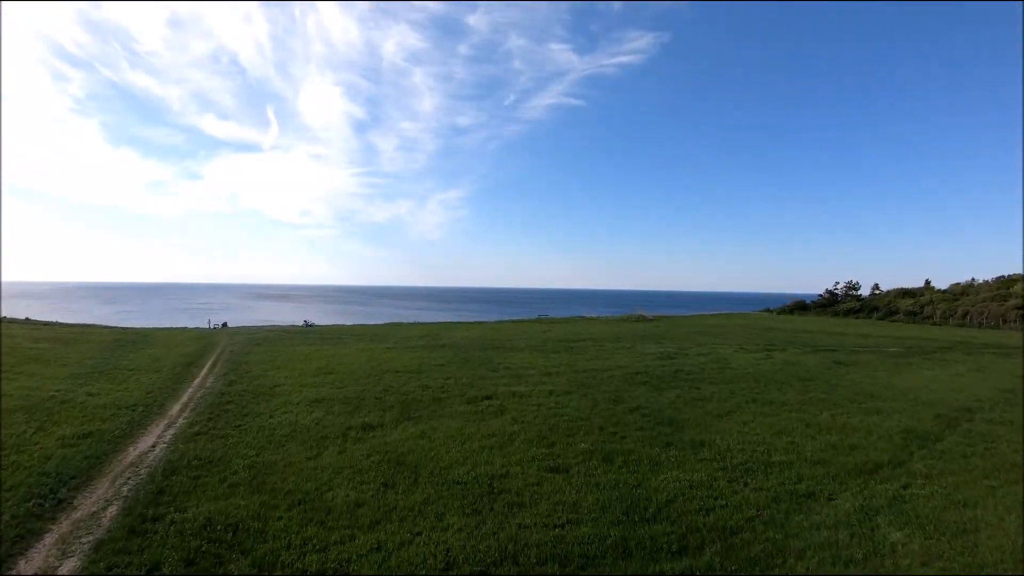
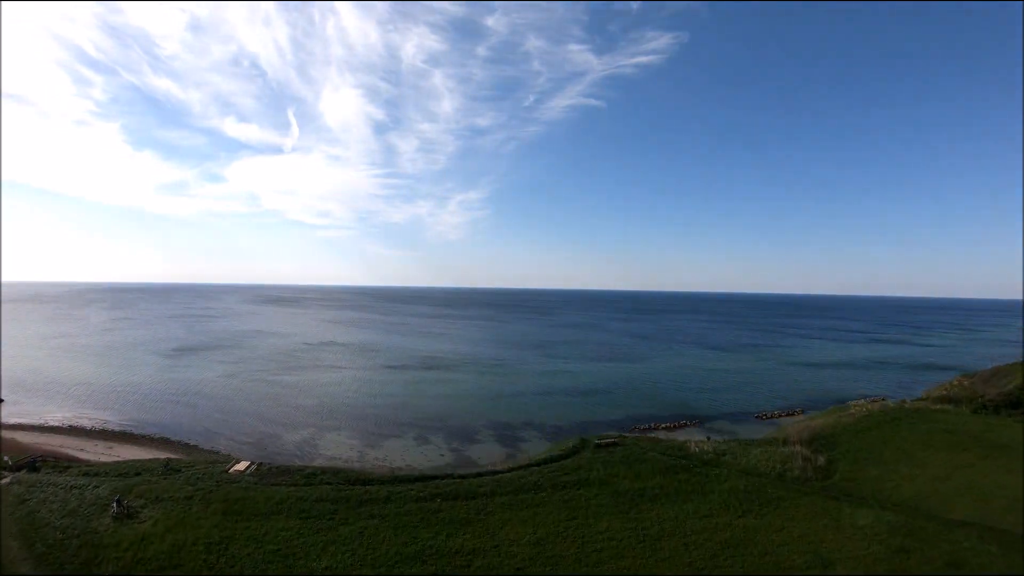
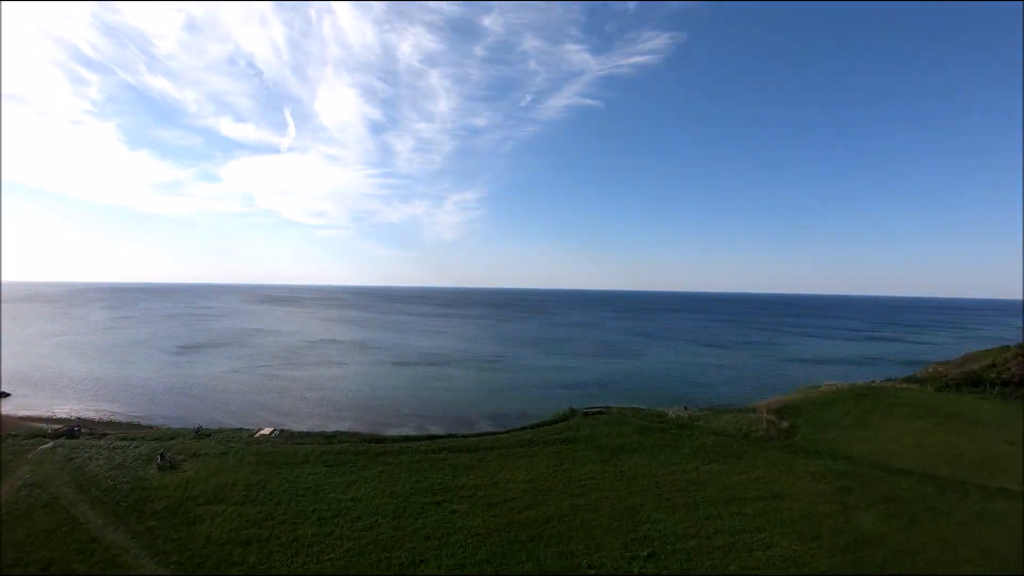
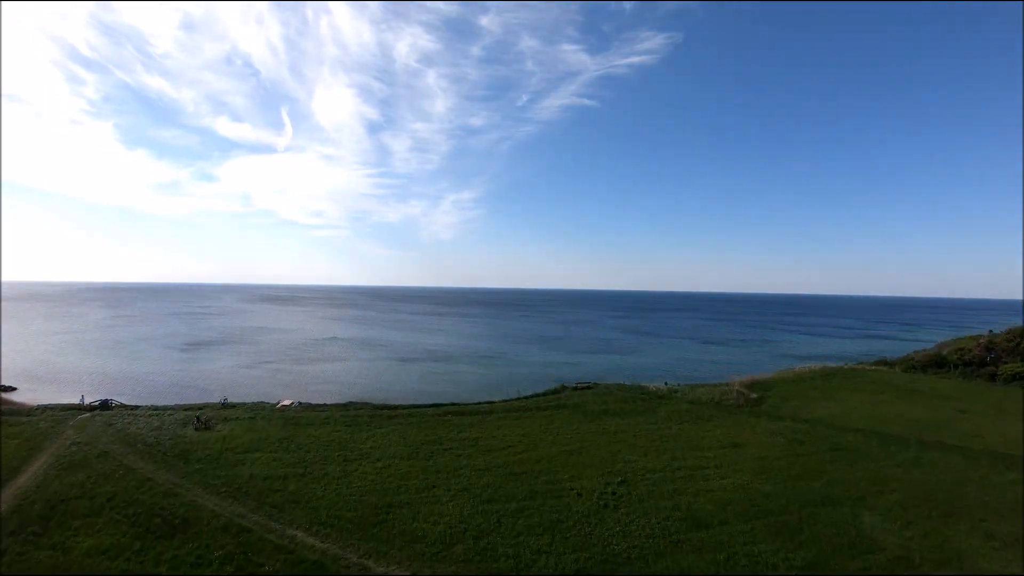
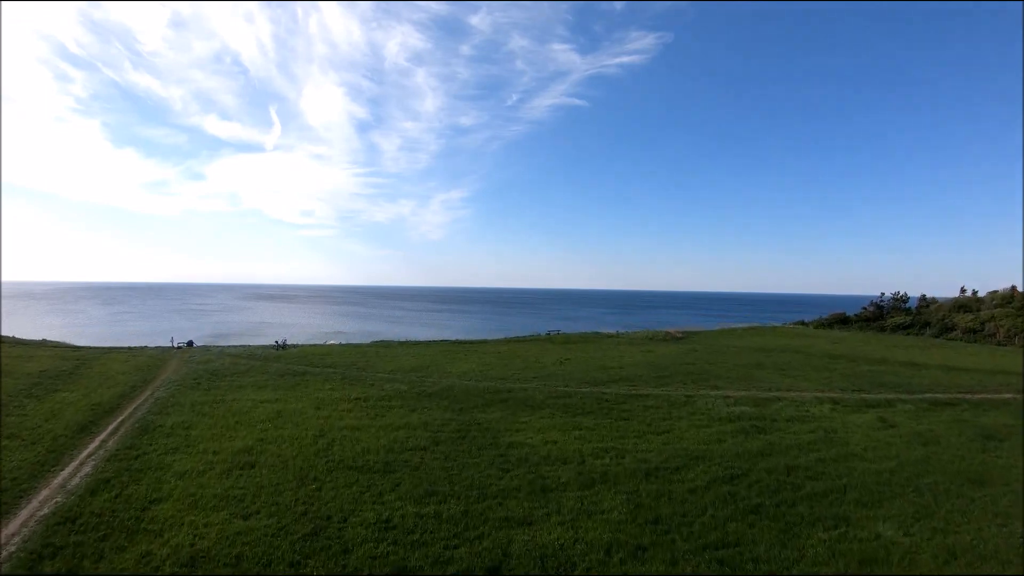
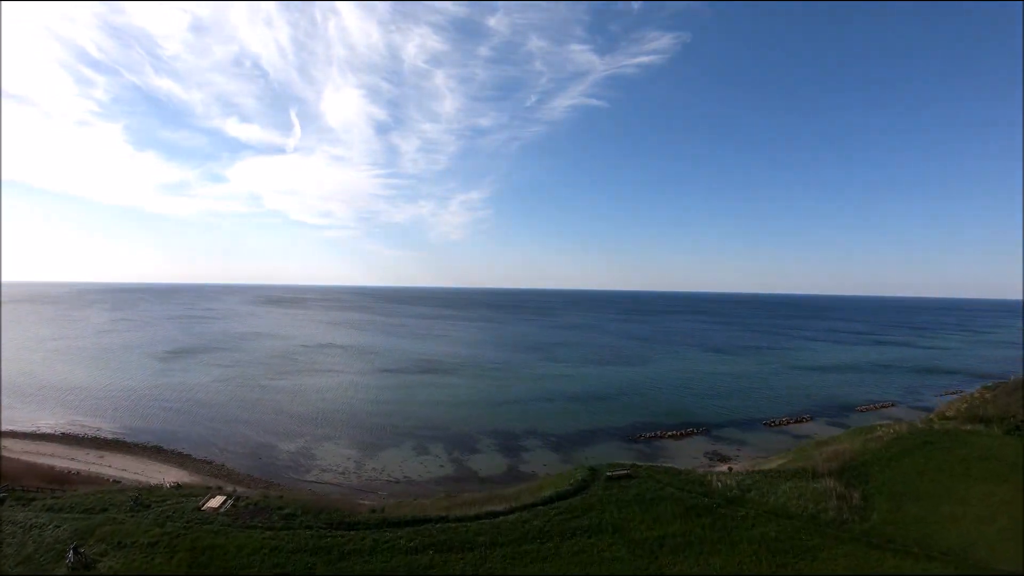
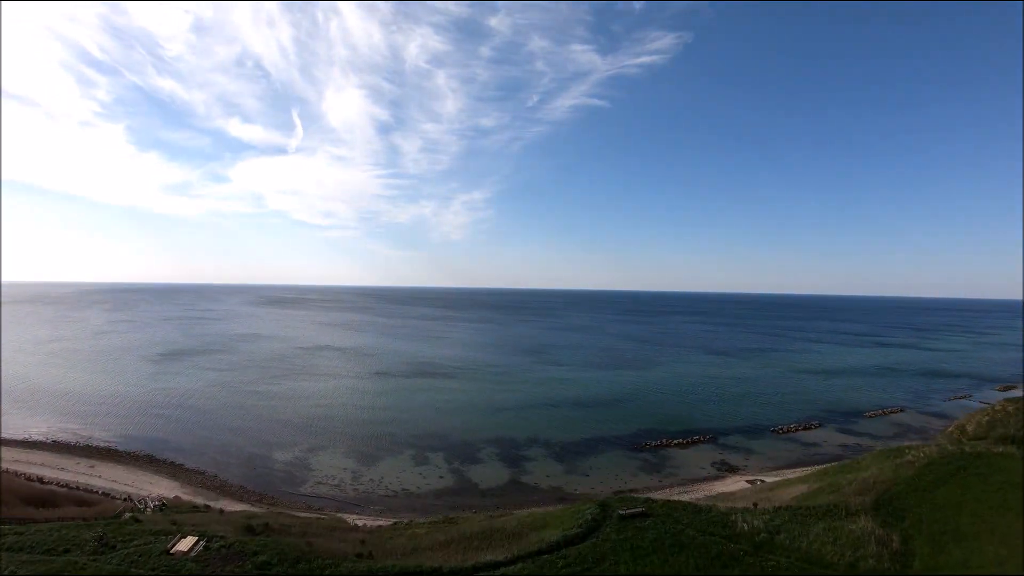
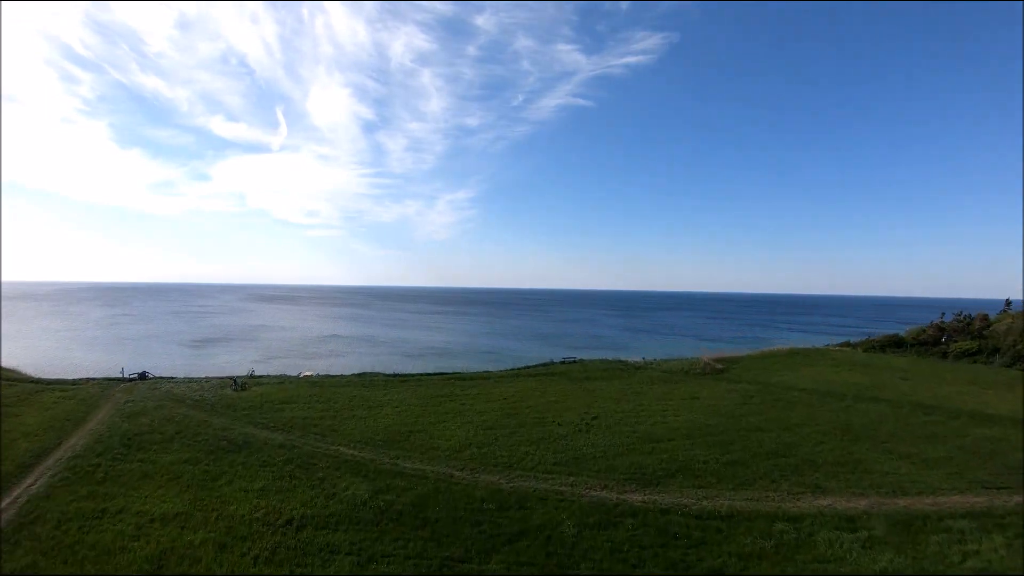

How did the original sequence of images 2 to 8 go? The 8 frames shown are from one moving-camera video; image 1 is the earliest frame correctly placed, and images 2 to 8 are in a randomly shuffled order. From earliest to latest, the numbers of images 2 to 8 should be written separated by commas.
5, 8, 4, 3, 2, 6, 7
